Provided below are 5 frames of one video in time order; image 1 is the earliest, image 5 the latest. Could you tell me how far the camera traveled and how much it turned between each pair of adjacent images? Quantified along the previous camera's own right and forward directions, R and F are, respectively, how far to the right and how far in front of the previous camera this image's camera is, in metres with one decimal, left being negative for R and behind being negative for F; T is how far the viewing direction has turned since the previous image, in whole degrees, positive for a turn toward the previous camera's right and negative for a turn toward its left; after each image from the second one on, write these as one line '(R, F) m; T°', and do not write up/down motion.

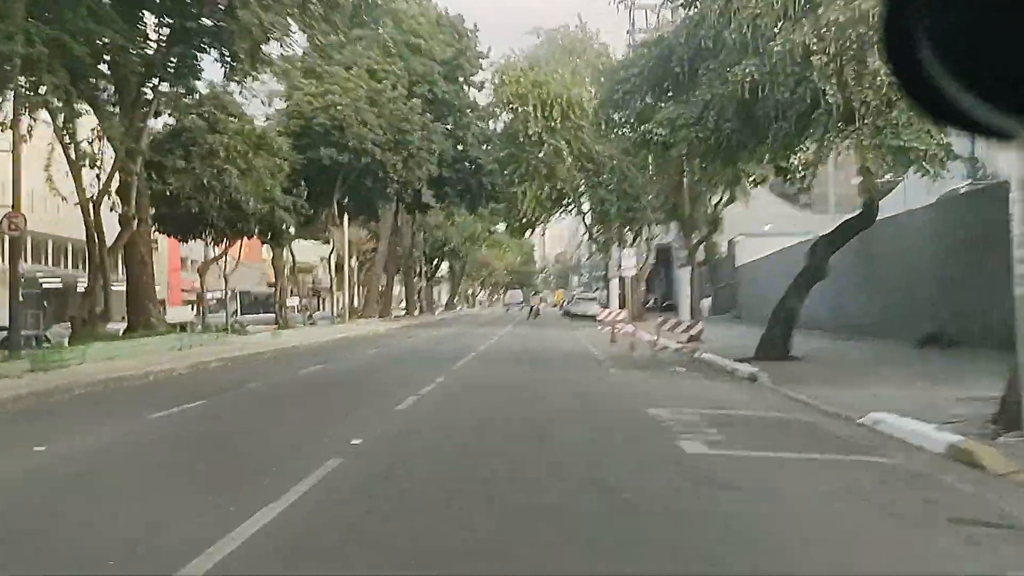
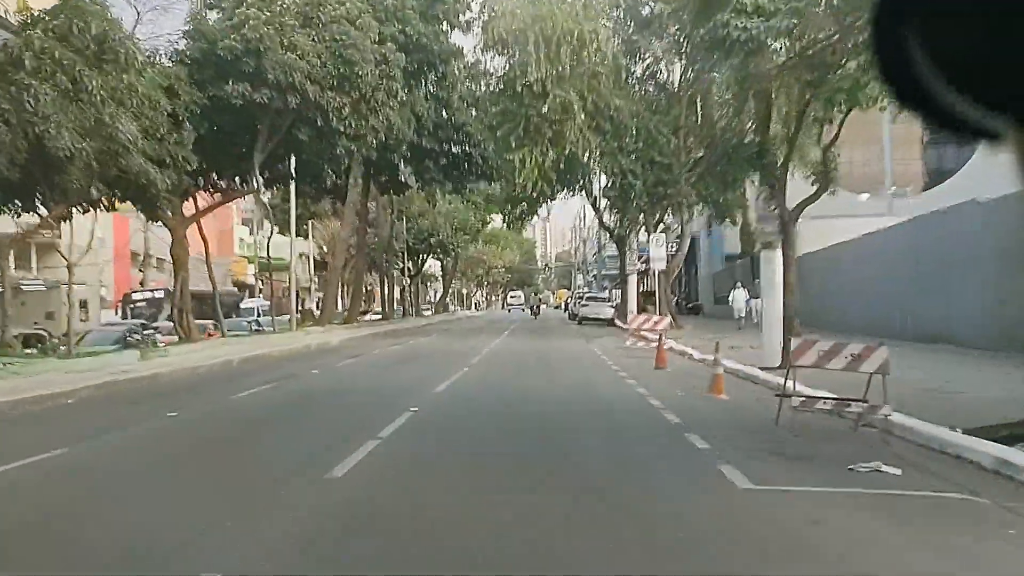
(+0.2, +9.9) m; 0°
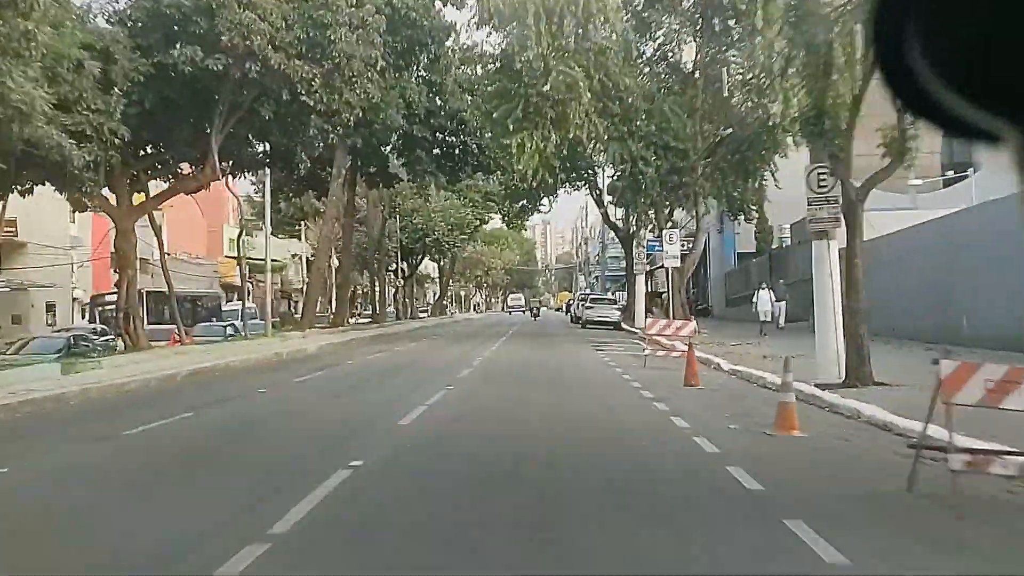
(+0.1, +3.4) m; 0°
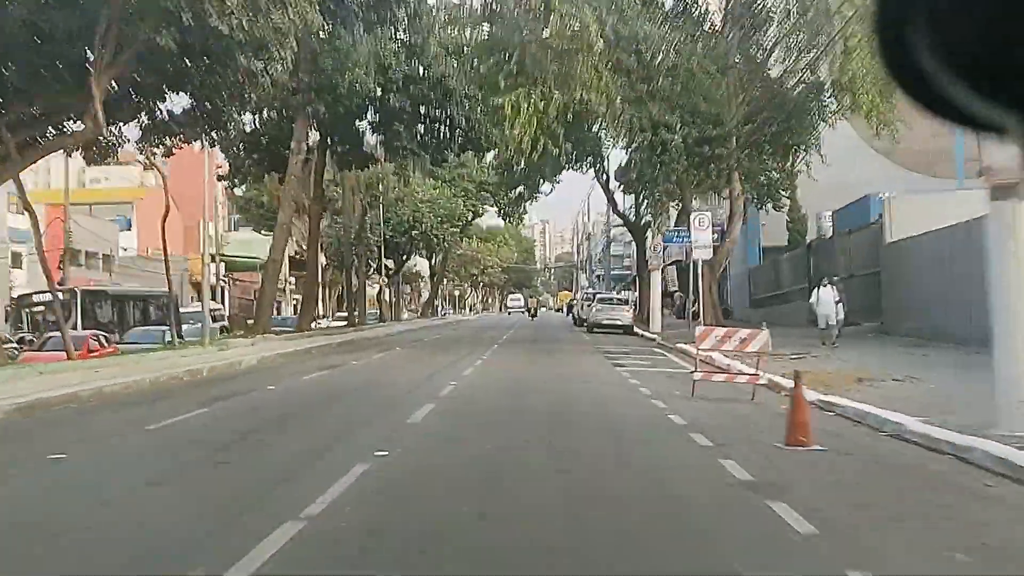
(+0.1, +5.8) m; 0°
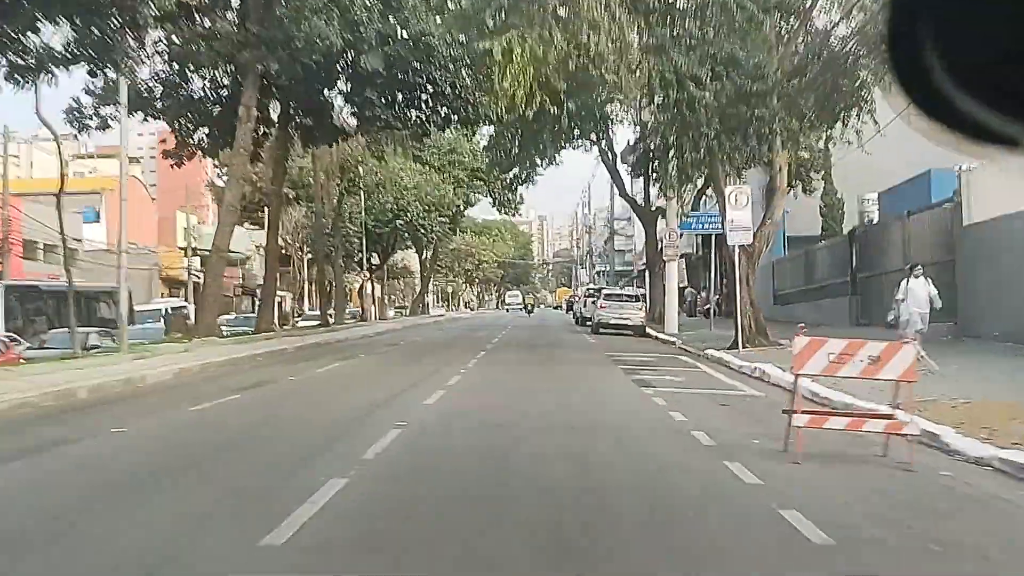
(+0.1, +4.9) m; 0°
